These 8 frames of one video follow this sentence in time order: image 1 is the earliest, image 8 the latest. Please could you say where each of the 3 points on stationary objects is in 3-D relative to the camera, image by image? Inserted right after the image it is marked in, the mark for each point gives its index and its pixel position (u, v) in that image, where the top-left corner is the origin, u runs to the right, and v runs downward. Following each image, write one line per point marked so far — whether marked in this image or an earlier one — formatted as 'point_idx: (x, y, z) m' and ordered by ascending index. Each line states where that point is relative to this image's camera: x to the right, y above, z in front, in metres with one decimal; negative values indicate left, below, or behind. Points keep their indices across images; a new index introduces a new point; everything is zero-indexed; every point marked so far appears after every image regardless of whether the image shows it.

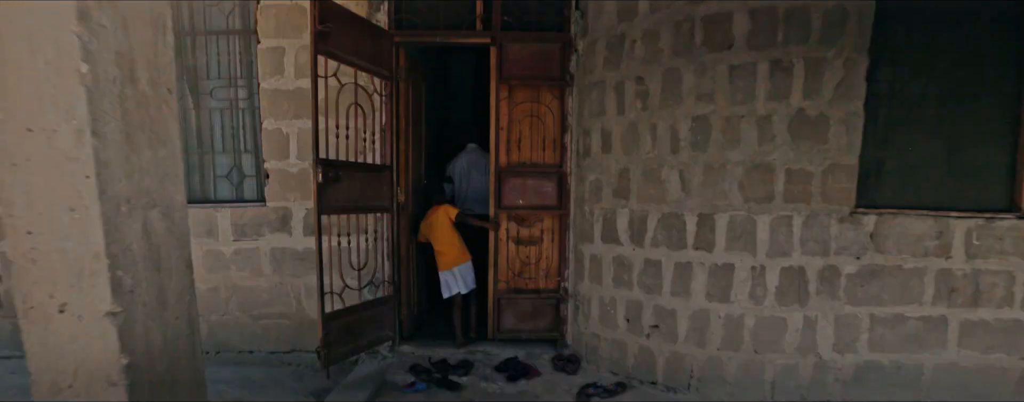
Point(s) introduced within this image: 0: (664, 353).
0: (+0.8, -0.8, +2.5) m
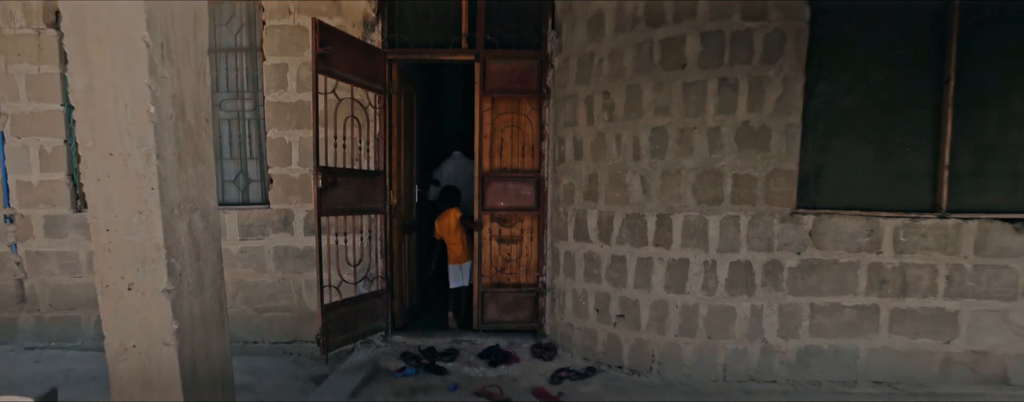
0: (+0.7, -0.8, +2.8) m
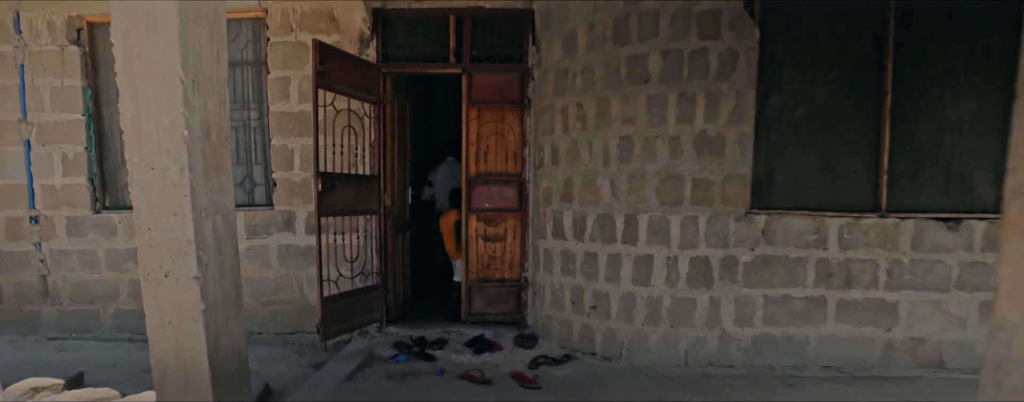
0: (+0.6, -0.8, +3.1) m
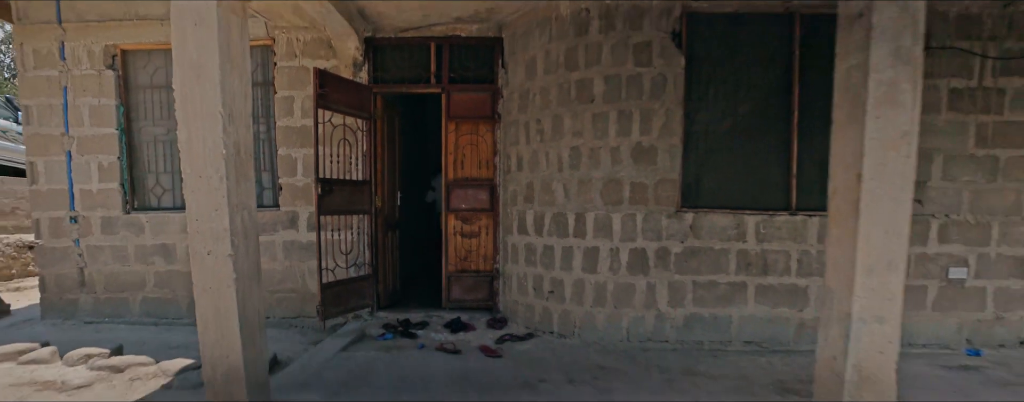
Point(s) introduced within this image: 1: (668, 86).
0: (+0.3, -0.8, +3.7) m
1: (+1.1, +0.8, +3.4) m
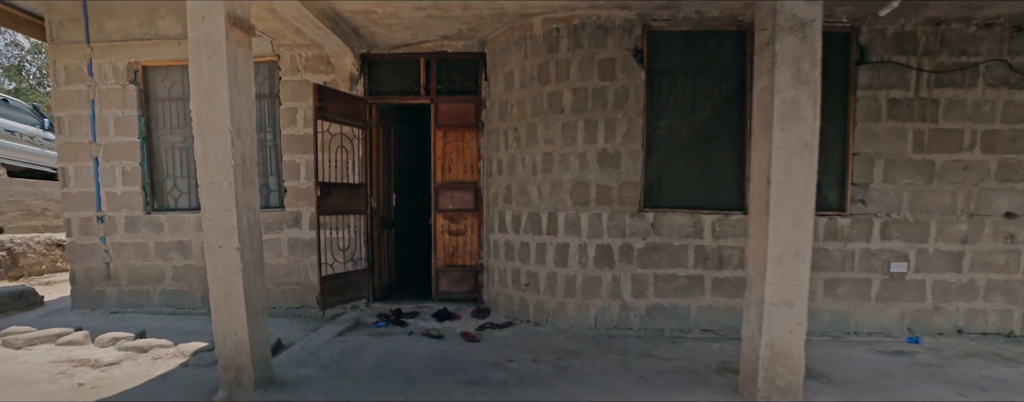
0: (+0.2, -0.8, +4.1) m
1: (+0.9, +0.8, +3.7) m
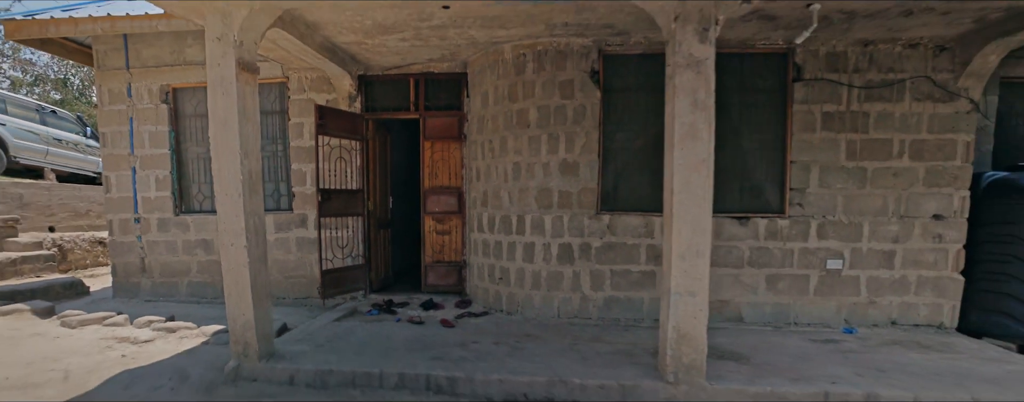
0: (-0.1, -0.9, +4.6) m
1: (+0.7, +0.8, +4.2) m
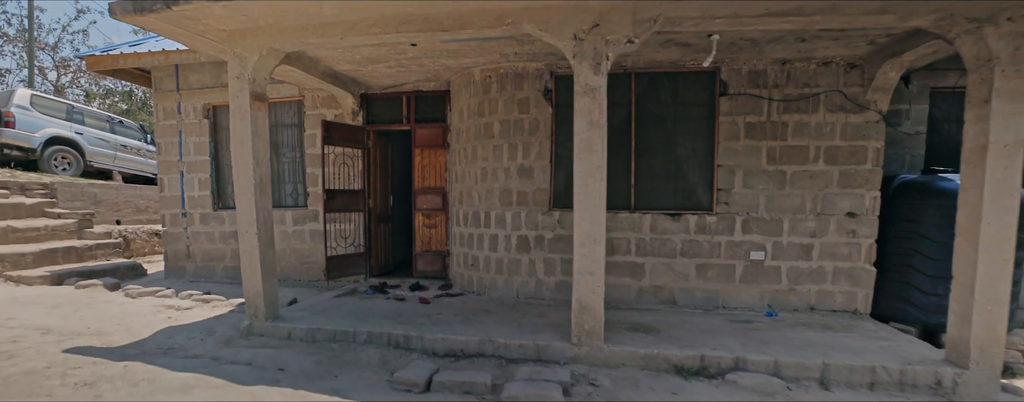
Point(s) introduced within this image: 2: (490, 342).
0: (-0.4, -0.9, +5.4) m
1: (+0.3, +0.8, +5.0) m
2: (-0.2, -1.1, +3.8) m
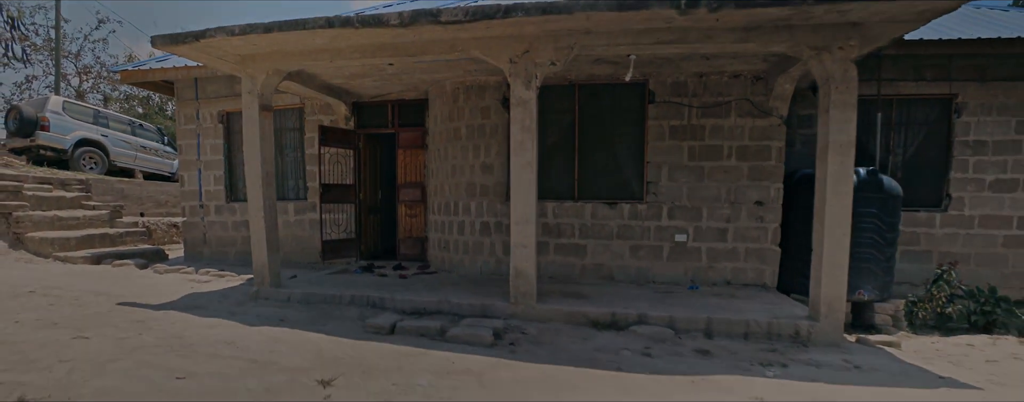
0: (-0.8, -0.8, +6.4) m
1: (-0.2, +0.9, +6.0) m
2: (-0.6, -1.0, +4.7) m
